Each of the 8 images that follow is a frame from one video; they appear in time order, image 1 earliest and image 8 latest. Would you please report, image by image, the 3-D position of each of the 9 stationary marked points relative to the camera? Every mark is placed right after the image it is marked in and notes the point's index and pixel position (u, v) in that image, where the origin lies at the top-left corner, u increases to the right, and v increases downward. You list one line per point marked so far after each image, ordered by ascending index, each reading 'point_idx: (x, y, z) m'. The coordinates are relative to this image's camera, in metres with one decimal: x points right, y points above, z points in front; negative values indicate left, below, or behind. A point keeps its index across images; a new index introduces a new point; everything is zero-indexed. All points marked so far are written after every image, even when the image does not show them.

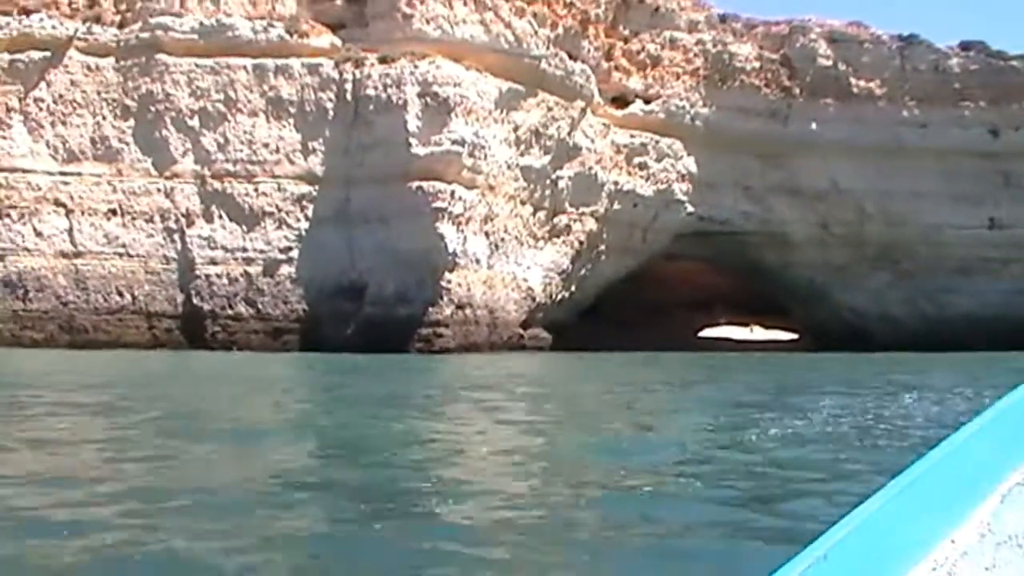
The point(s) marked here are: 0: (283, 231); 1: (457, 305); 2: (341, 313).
0: (-2.6, +0.6, +16.2) m
1: (-0.6, -0.2, +15.7) m
2: (-1.9, -0.3, +16.0) m
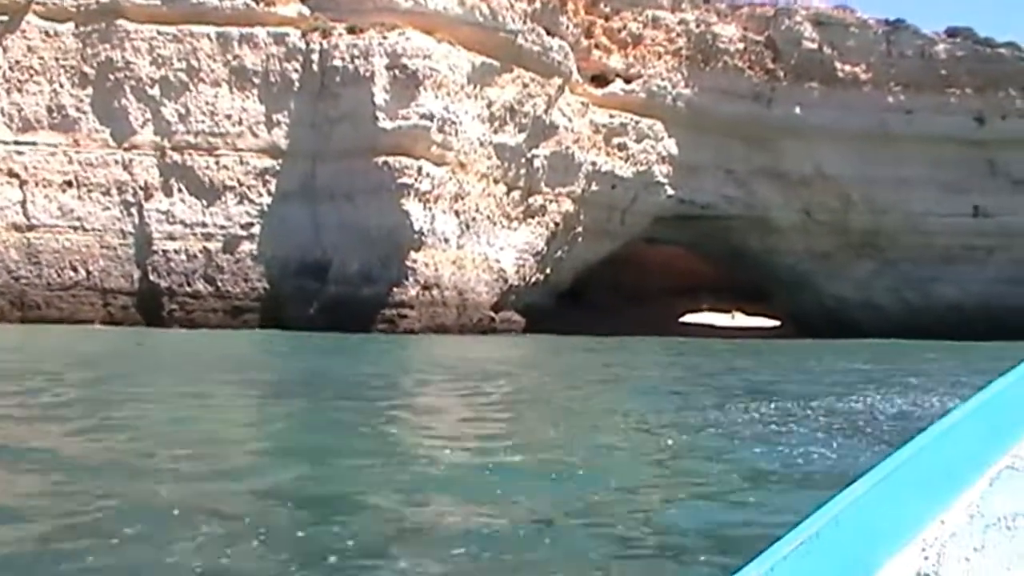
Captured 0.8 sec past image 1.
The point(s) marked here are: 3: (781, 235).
0: (-2.9, +0.9, +15.6) m
1: (-0.9, 0.0, +15.1) m
2: (-2.3, -0.1, +15.4) m
3: (+3.7, +0.7, +19.8) m
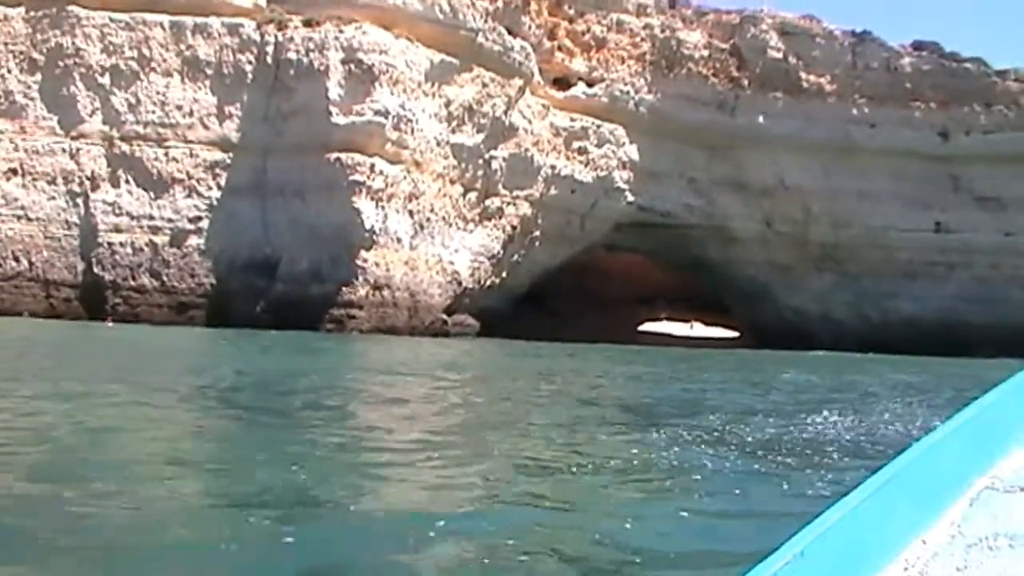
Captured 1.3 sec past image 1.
0: (-3.4, +0.9, +15.2) m
1: (-1.4, 0.0, +14.8) m
2: (-2.8, 0.0, +15.1) m
3: (+3.1, +0.6, +19.7) m
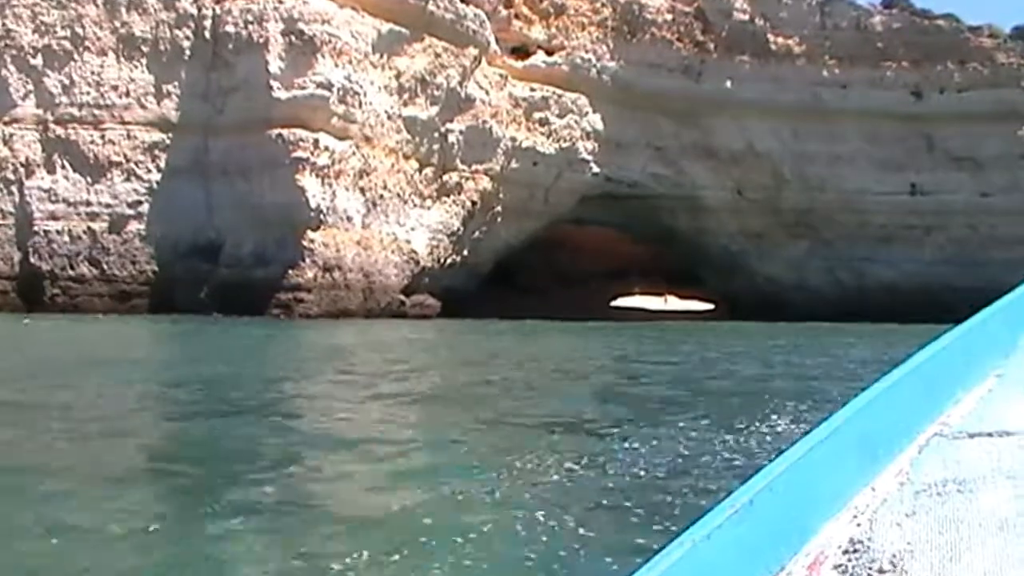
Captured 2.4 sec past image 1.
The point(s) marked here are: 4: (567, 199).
0: (-3.9, +1.1, +14.5) m
1: (-1.9, +0.2, +14.2) m
2: (-3.2, +0.1, +14.4) m
3: (+2.6, +1.0, +19.1) m
4: (+0.7, +1.1, +18.2) m
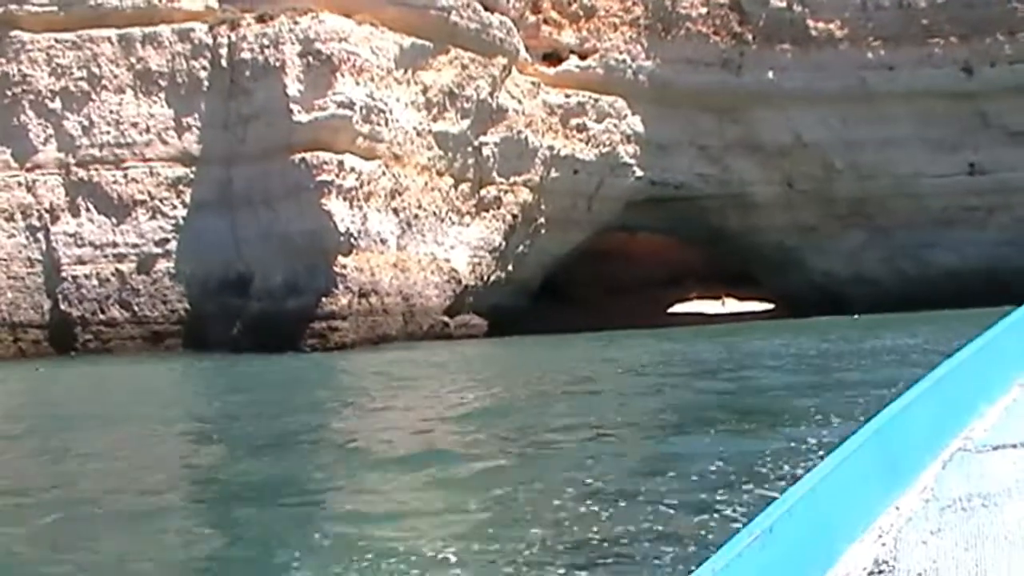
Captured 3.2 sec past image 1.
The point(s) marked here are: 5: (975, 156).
0: (-3.5, +0.7, +14.1) m
1: (-1.5, 0.0, +13.6) m
2: (-2.8, -0.2, +14.0) m
3: (+3.2, +1.0, +18.4) m
4: (+1.2, +1.0, +17.5) m
5: (+5.9, +1.7, +18.1) m
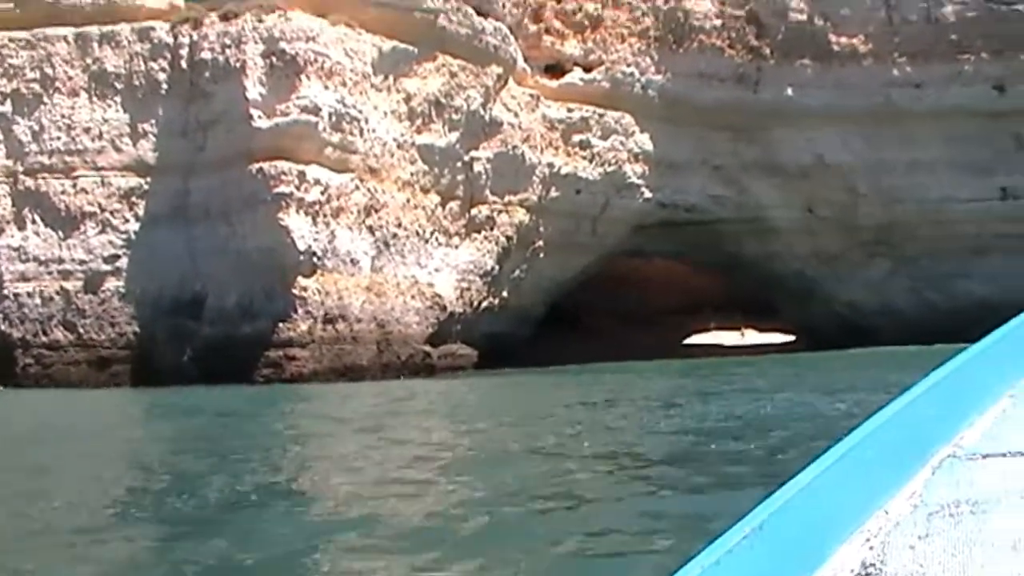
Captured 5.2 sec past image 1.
0: (-3.6, +0.5, +12.9) m
1: (-1.6, -0.3, +12.4) m
2: (-2.9, -0.4, +12.7) m
3: (+3.1, +0.6, +17.0) m
4: (+1.1, +0.7, +16.2) m
5: (+5.8, +1.3, +16.7) m
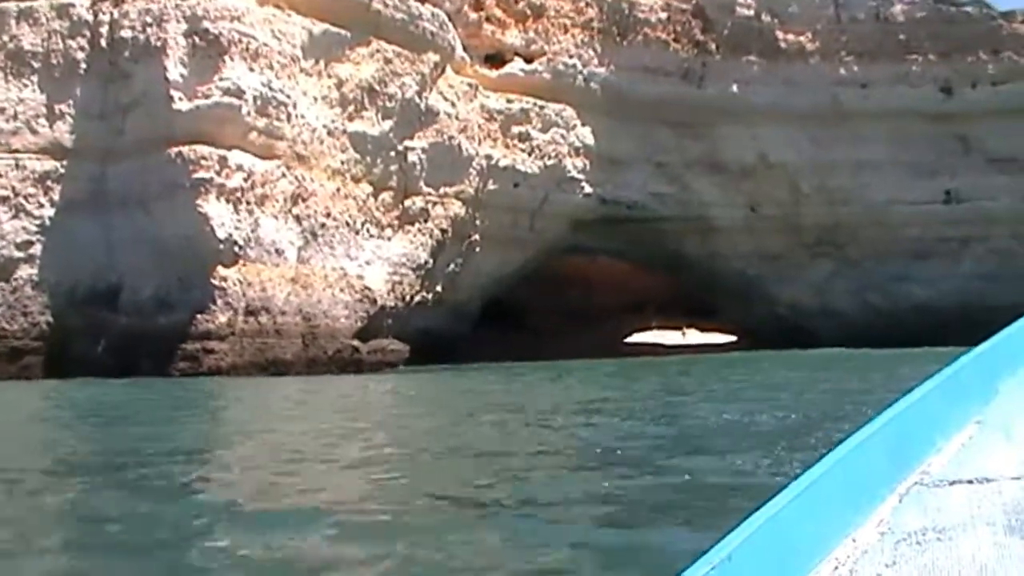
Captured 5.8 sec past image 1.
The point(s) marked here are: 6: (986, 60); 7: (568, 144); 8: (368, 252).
0: (-4.2, +0.6, +12.3) m
1: (-2.2, -0.2, +11.9) m
2: (-3.5, -0.3, +12.2) m
3: (+2.4, +0.6, +16.7) m
4: (+0.4, +0.7, +15.8) m
5: (+5.1, +1.2, +16.5) m
6: (+5.5, +2.7, +16.6) m
7: (+0.6, +1.6, +15.6) m
8: (-1.4, +0.4, +13.7) m
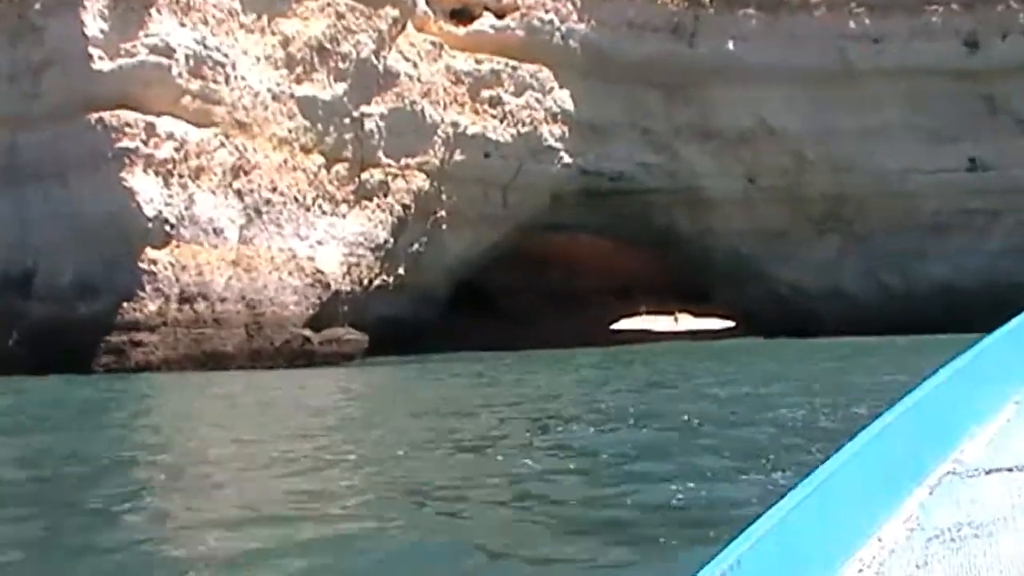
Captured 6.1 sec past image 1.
0: (-4.5, +0.7, +10.9) m
1: (-2.4, -0.1, +10.4) m
2: (-3.8, -0.2, +10.7) m
3: (+2.1, +0.8, +15.2) m
4: (+0.1, +0.9, +14.4) m
5: (+4.8, +1.5, +15.1) m
6: (+5.2, +2.9, +15.1) m
7: (+0.3, +1.8, +14.2) m
8: (-1.7, +0.5, +12.2) m
